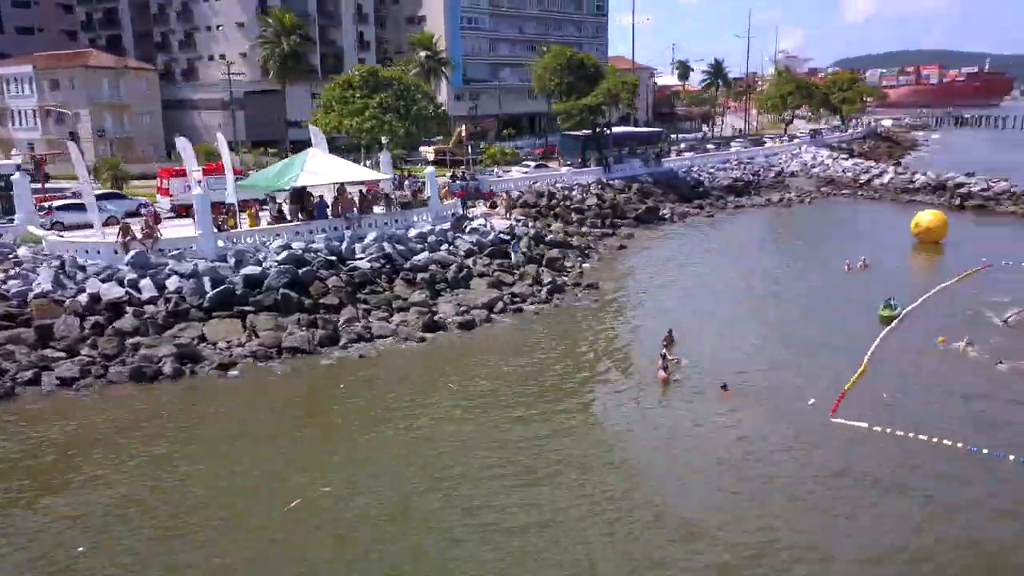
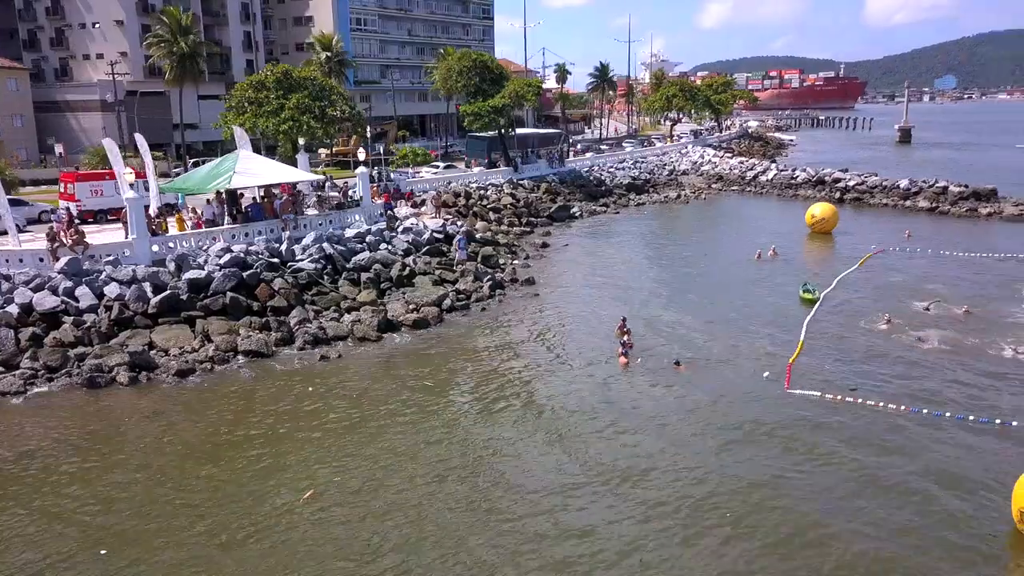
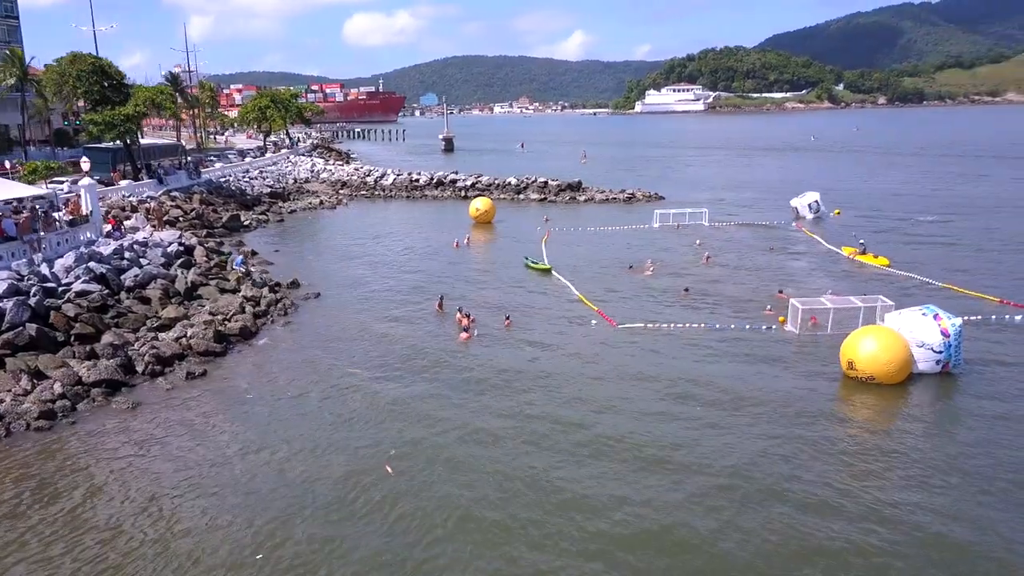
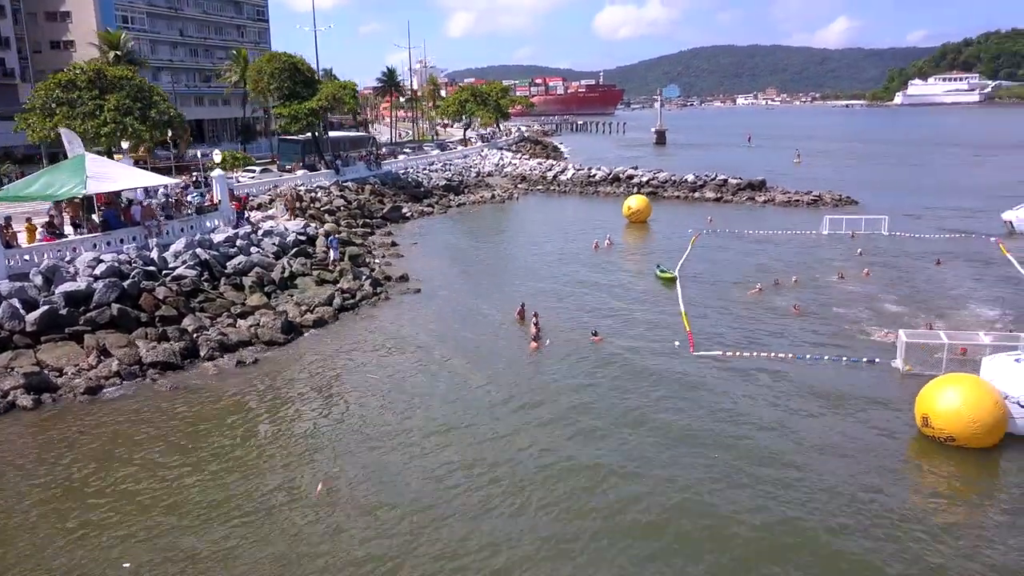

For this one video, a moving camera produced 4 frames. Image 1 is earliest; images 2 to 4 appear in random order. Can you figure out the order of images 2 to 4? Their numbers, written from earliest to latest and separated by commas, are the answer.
2, 4, 3
